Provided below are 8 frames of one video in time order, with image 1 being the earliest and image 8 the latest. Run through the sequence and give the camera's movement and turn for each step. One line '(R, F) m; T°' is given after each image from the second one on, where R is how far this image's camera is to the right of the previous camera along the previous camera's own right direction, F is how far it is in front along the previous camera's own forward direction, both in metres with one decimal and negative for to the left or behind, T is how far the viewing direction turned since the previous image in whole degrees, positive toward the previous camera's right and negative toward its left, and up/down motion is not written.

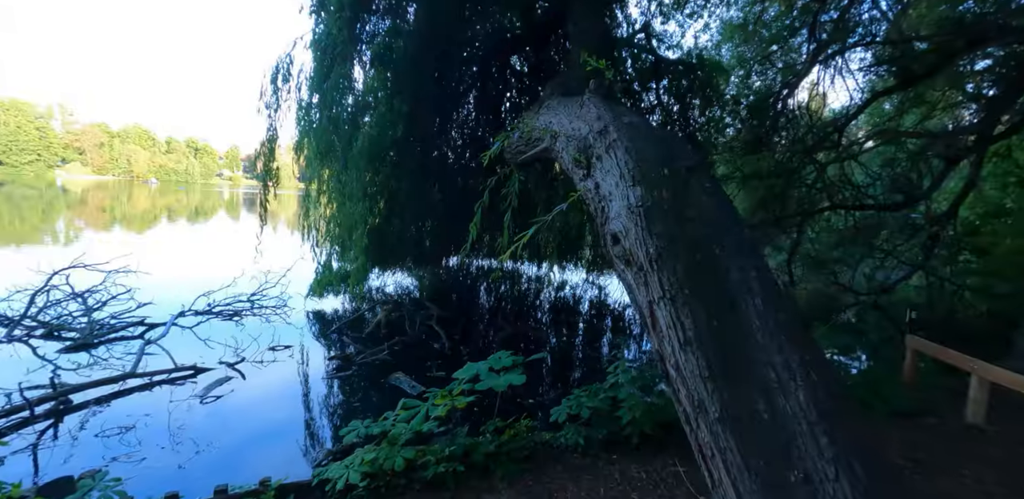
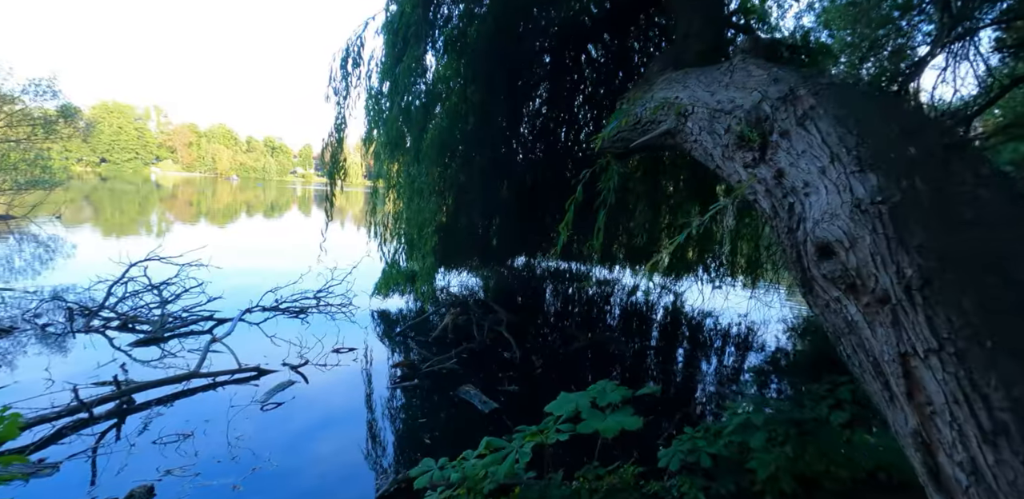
(-0.2, +0.4) m; -6°
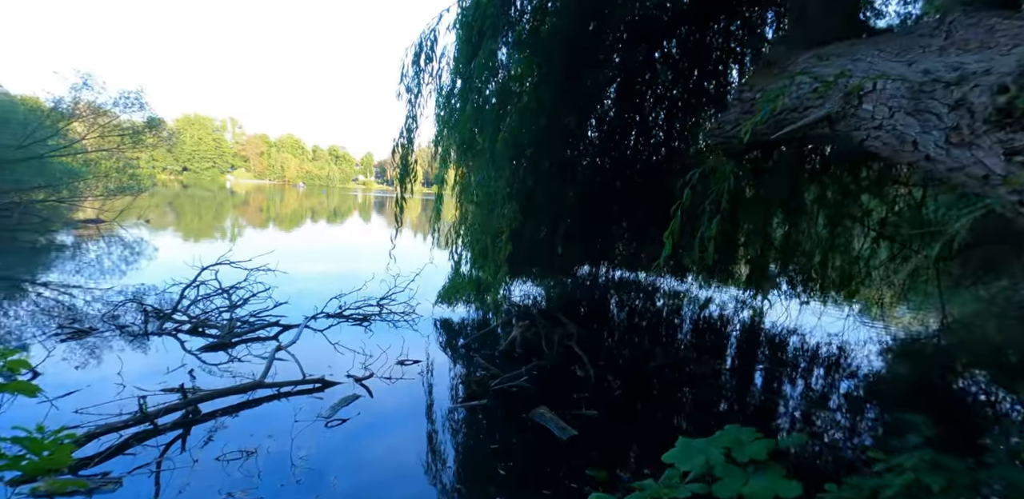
(-0.2, +0.3) m; -6°
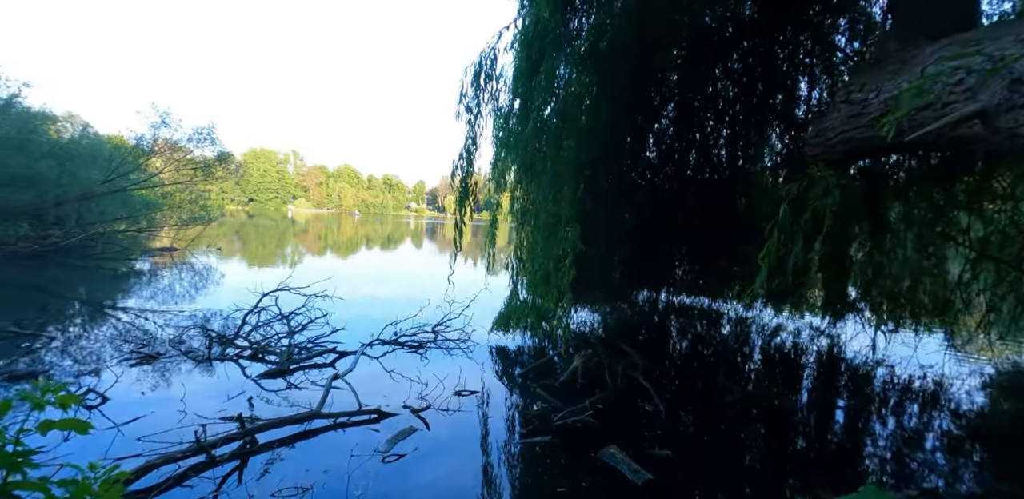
(-0.1, +0.2) m; -5°
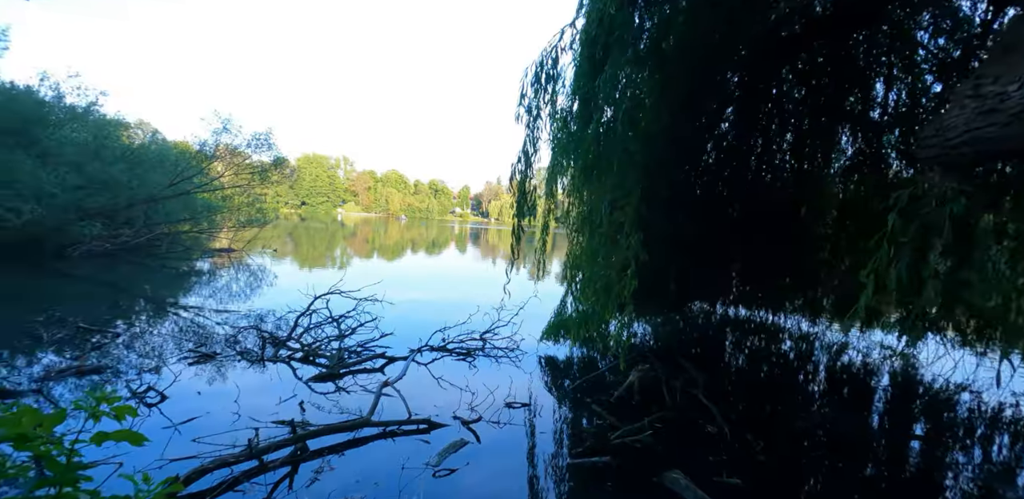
(-0.1, +0.1) m; -5°
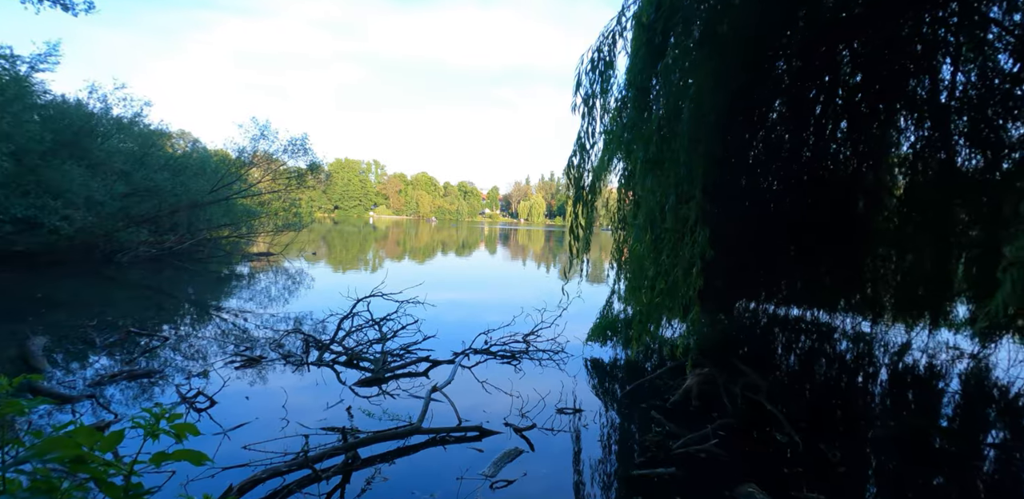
(-0.1, +0.1) m; -3°
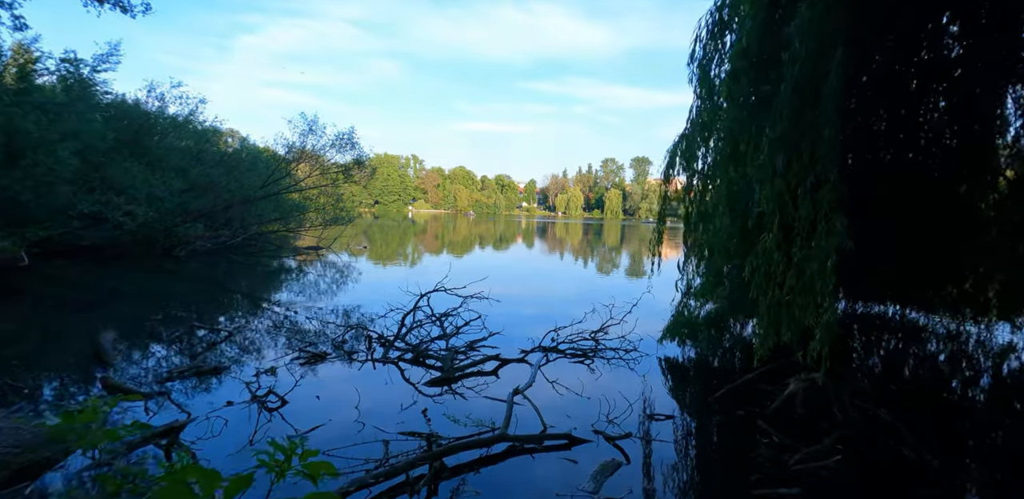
(-0.3, +0.3) m; -4°
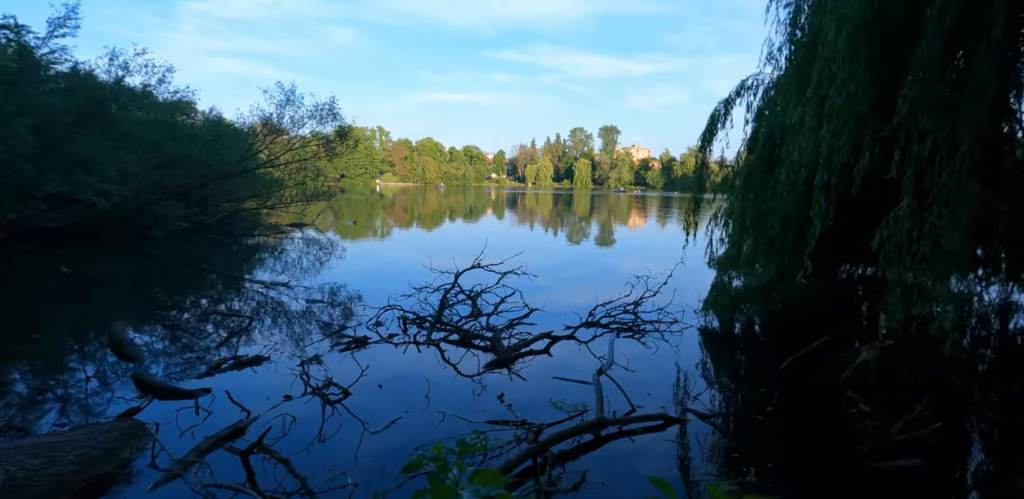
(-0.7, +0.2) m; +4°
